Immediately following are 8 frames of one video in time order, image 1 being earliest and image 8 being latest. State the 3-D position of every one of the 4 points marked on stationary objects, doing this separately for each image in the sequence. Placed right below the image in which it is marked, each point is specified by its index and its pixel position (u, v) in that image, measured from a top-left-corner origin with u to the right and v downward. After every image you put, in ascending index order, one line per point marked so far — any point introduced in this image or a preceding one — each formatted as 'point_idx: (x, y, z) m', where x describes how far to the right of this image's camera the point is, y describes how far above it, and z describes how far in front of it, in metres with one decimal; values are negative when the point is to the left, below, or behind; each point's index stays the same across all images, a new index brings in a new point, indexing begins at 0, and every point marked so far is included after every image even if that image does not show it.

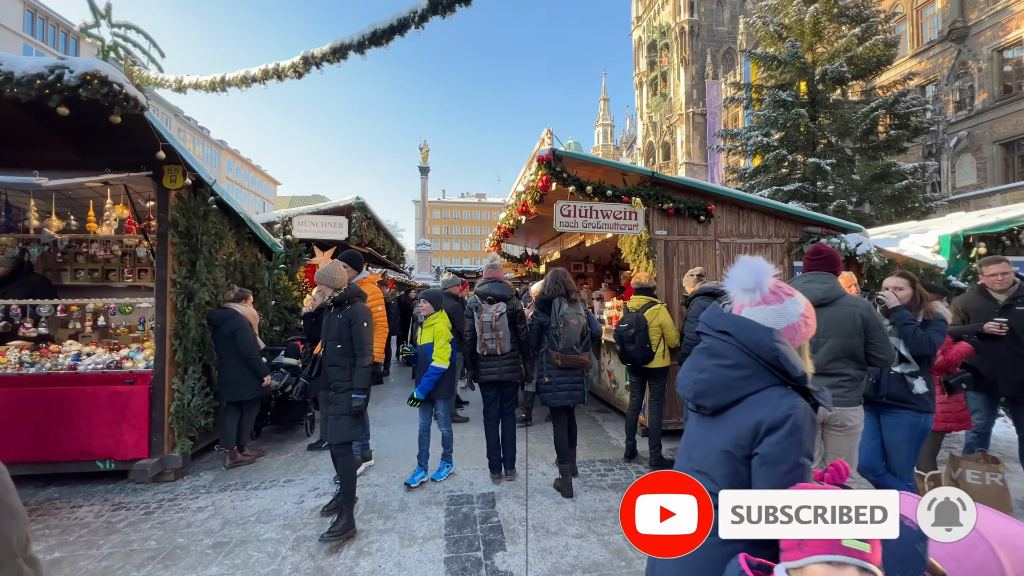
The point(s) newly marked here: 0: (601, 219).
0: (+1.0, +0.8, +5.0) m
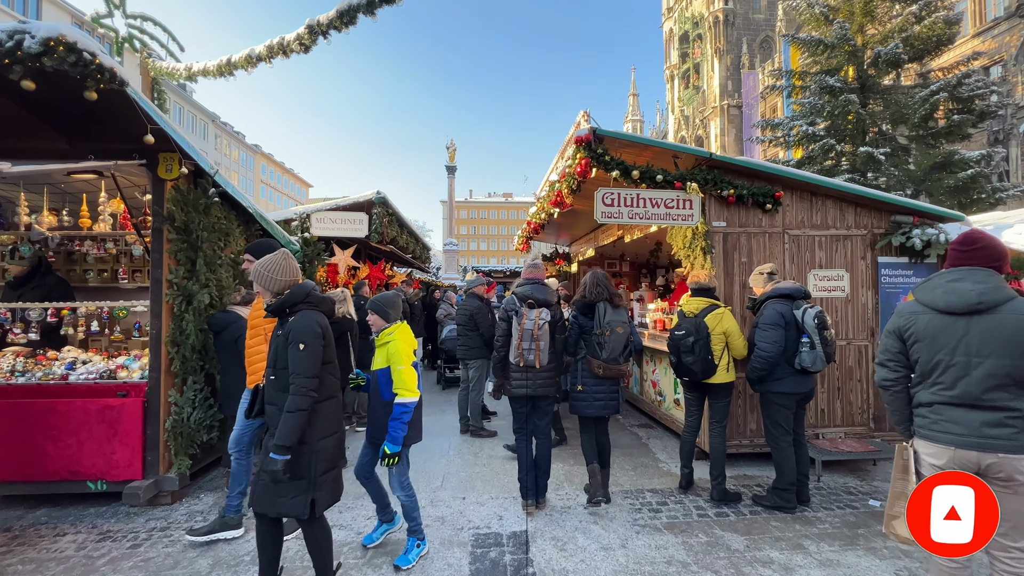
0: (+1.3, +0.8, +4.3) m
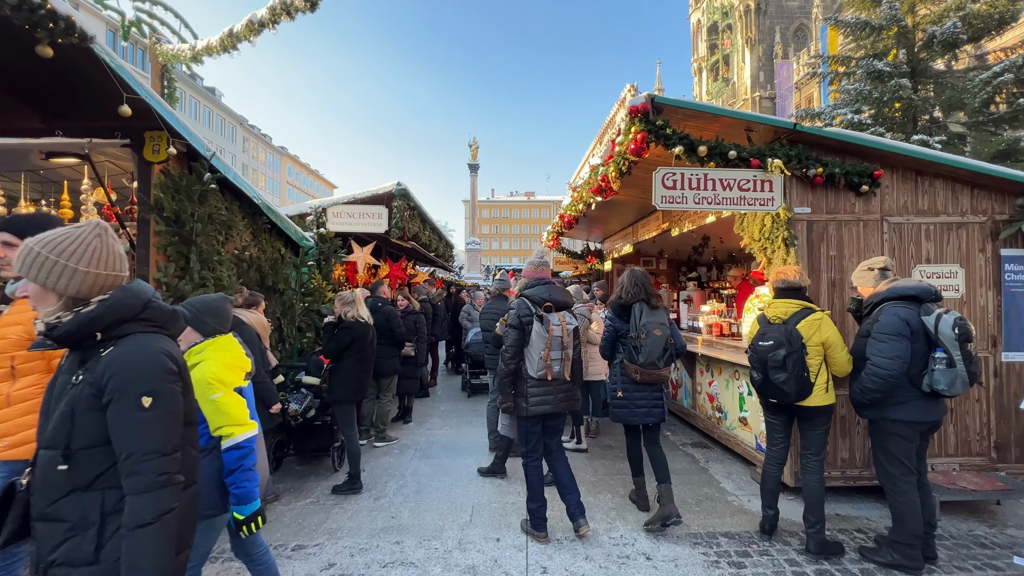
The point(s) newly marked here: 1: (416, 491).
0: (+1.6, +0.8, +3.6) m
1: (-0.9, -1.9, +4.1) m
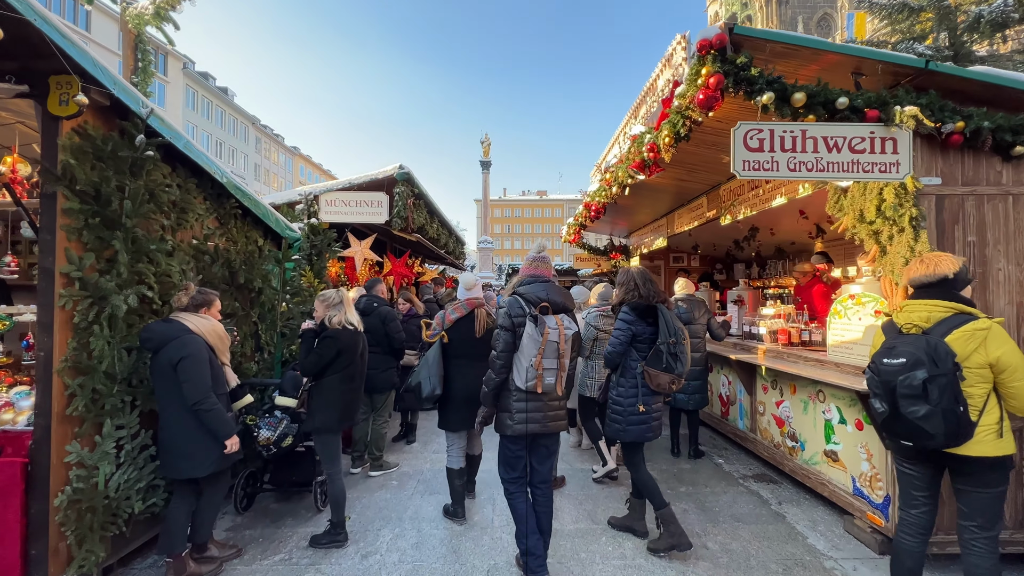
0: (+1.8, +0.8, +2.6) m
1: (-0.7, -1.9, +3.2) m
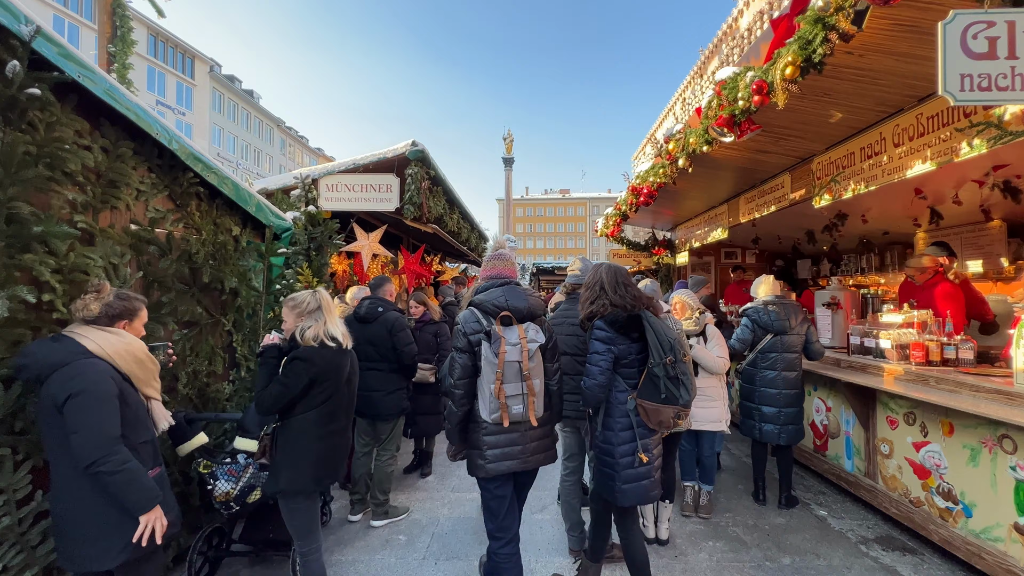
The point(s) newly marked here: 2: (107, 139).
0: (+2.0, +0.8, +1.5) m
1: (-0.5, -1.9, +2.3) m
2: (-2.2, +0.8, +2.4) m
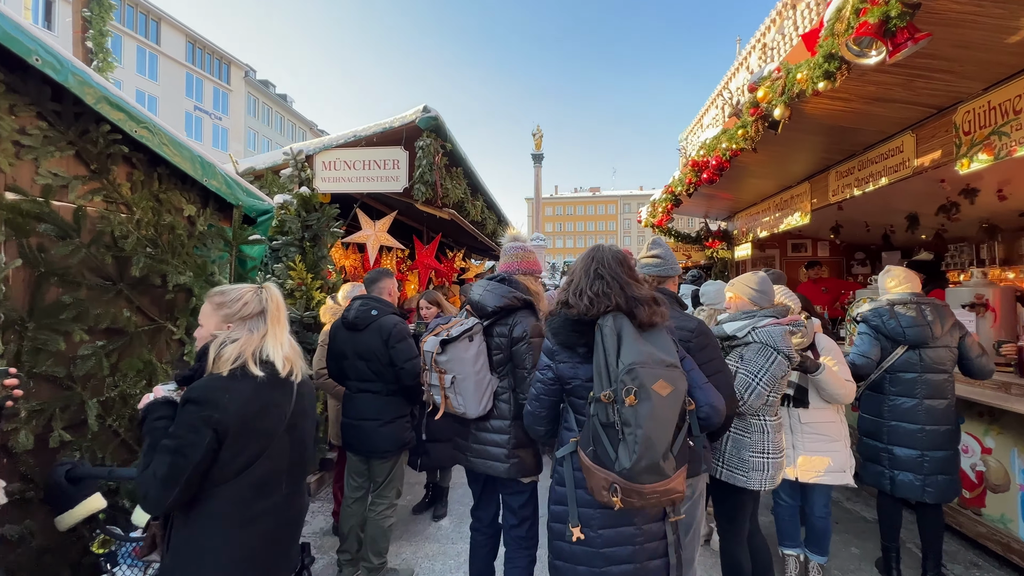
0: (+2.1, +0.8, +0.5) m
1: (-0.3, -1.8, +1.4) m
2: (-2.0, +0.8, +1.6) m
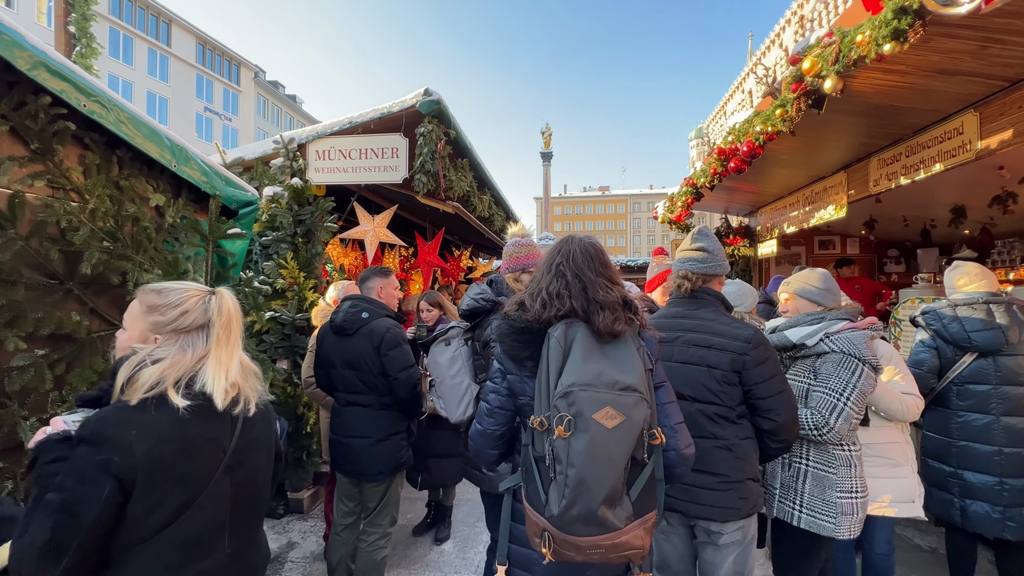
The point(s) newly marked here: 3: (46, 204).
0: (+2.1, +0.8, +0.1) m
1: (-0.3, -1.8, +1.1) m
2: (-2.0, +0.8, +1.3) m
3: (-2.0, +0.4, +1.9) m
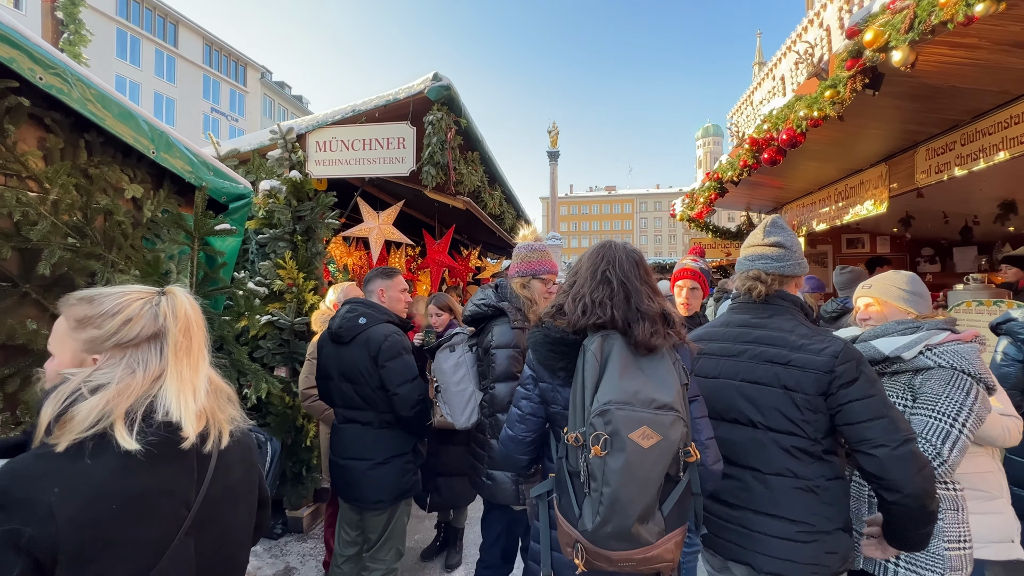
0: (+2.2, +0.8, -0.2) m
1: (-0.2, -1.8, +0.8) m
2: (-1.9, +0.8, +1.1) m
3: (-1.9, +0.3, +1.6) m
